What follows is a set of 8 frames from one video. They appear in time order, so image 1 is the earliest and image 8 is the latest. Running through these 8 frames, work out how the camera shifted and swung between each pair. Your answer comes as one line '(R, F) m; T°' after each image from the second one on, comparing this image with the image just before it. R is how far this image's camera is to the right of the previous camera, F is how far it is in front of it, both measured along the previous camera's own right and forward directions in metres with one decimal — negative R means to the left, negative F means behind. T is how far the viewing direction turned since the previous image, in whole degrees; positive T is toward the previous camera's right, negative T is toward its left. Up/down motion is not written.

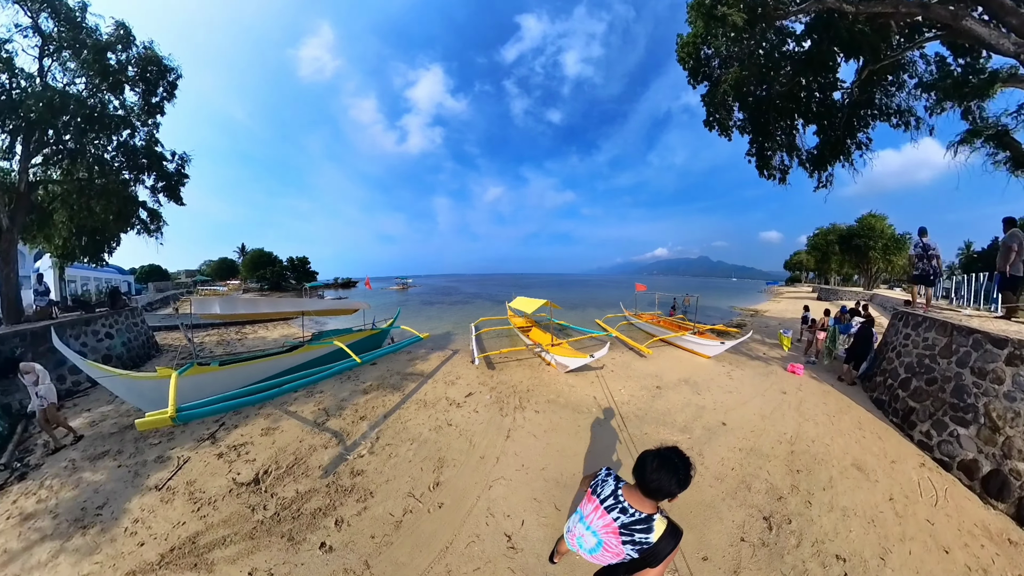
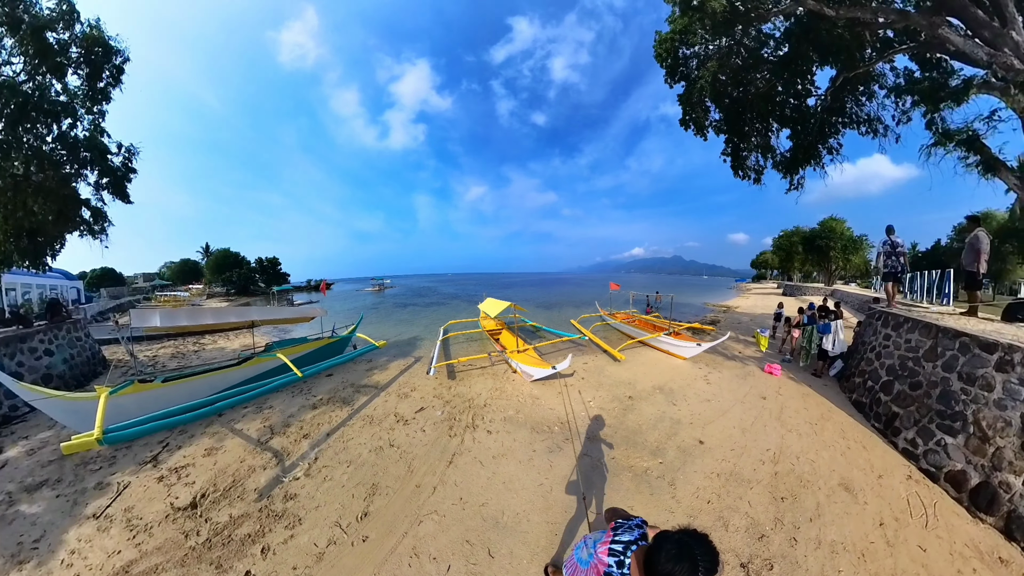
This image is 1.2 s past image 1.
(+0.4, +0.7) m; +4°
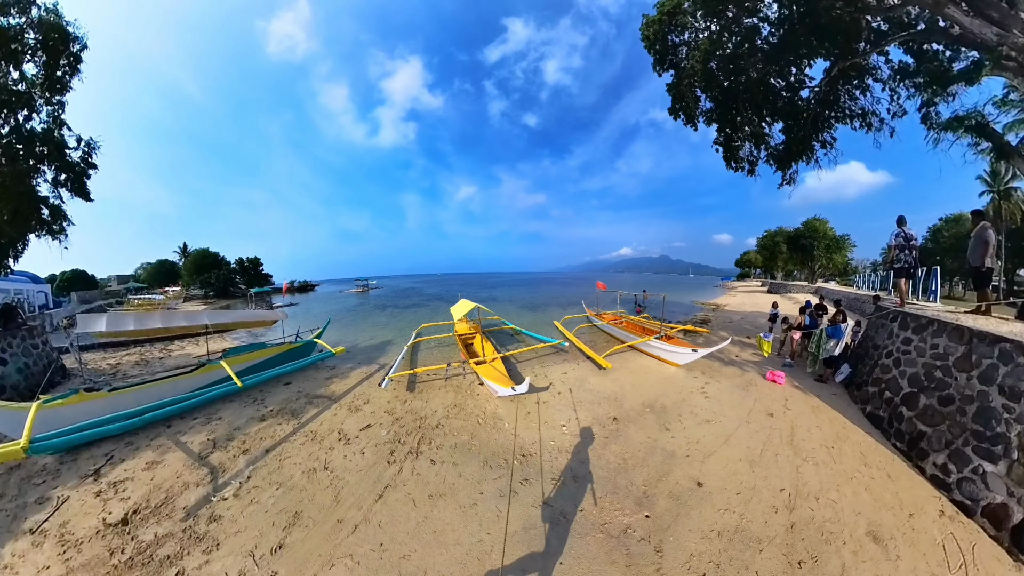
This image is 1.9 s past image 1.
(+0.4, +0.8) m; +2°
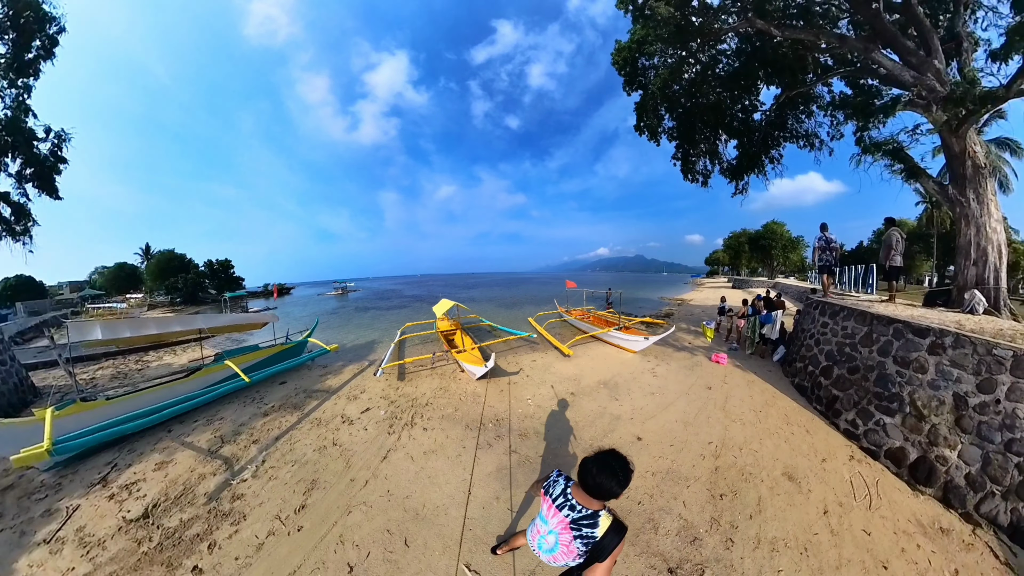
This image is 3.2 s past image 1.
(+0.2, -0.3) m; +4°
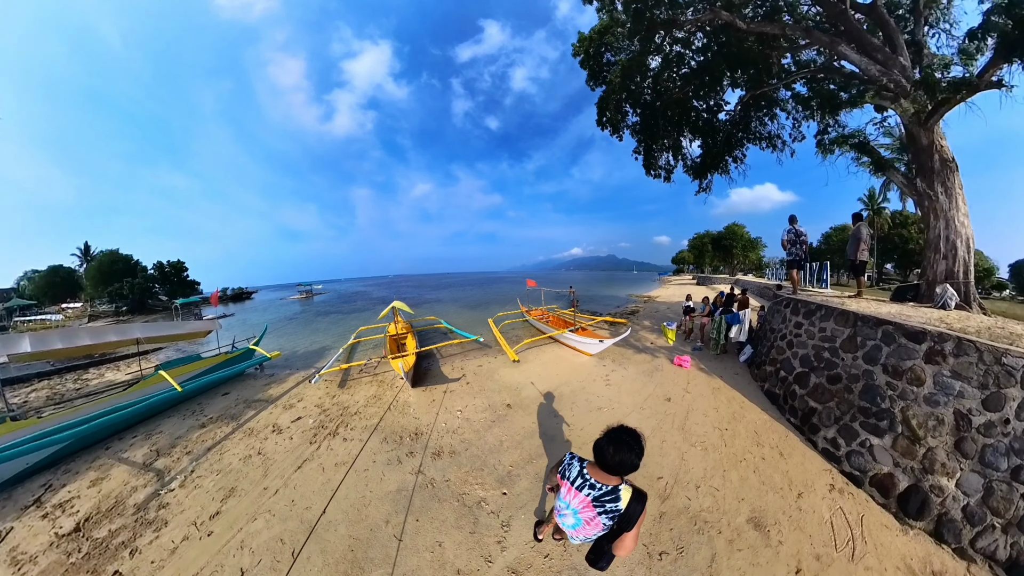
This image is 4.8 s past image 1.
(+0.7, +0.9) m; +5°
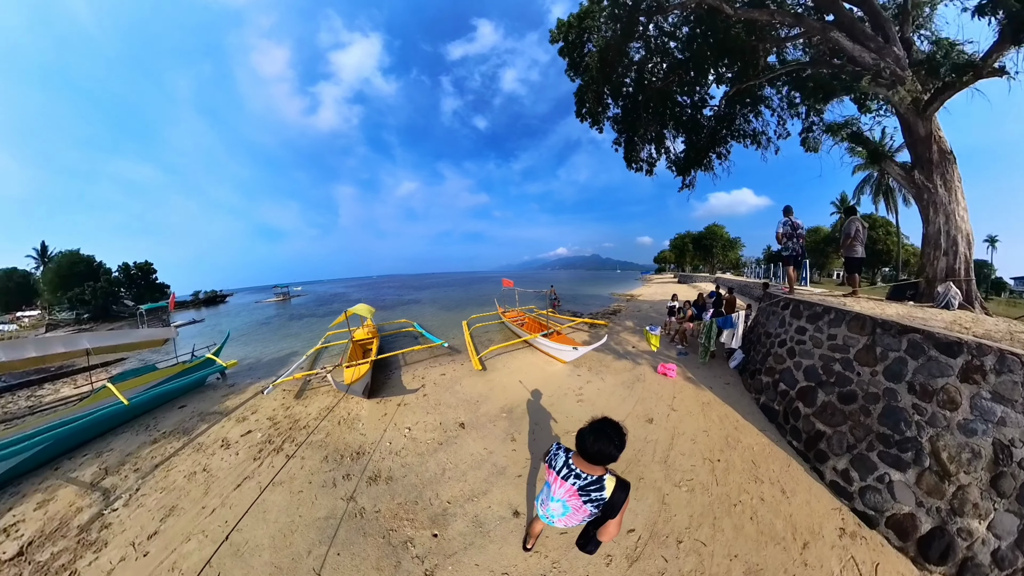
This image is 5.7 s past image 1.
(+0.3, +0.7) m; +3°
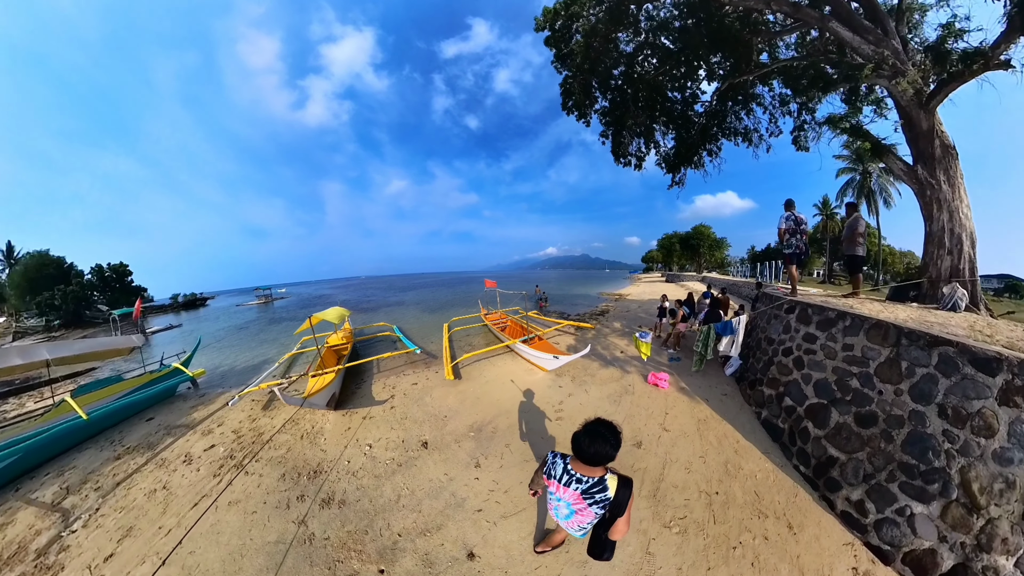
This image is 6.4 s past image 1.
(+0.2, +0.5) m; +2°
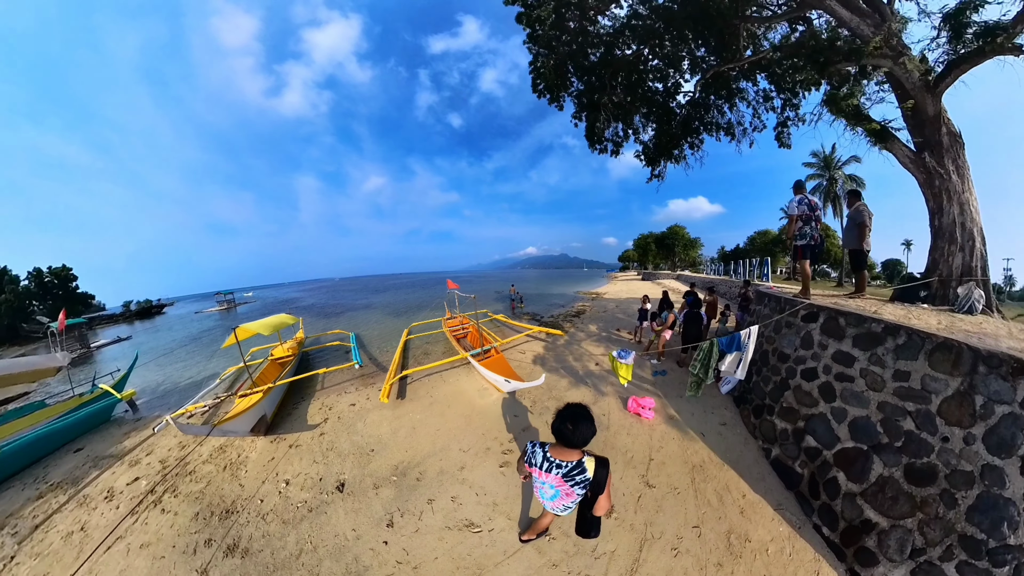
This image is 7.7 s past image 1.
(+0.4, +0.9) m; +4°
